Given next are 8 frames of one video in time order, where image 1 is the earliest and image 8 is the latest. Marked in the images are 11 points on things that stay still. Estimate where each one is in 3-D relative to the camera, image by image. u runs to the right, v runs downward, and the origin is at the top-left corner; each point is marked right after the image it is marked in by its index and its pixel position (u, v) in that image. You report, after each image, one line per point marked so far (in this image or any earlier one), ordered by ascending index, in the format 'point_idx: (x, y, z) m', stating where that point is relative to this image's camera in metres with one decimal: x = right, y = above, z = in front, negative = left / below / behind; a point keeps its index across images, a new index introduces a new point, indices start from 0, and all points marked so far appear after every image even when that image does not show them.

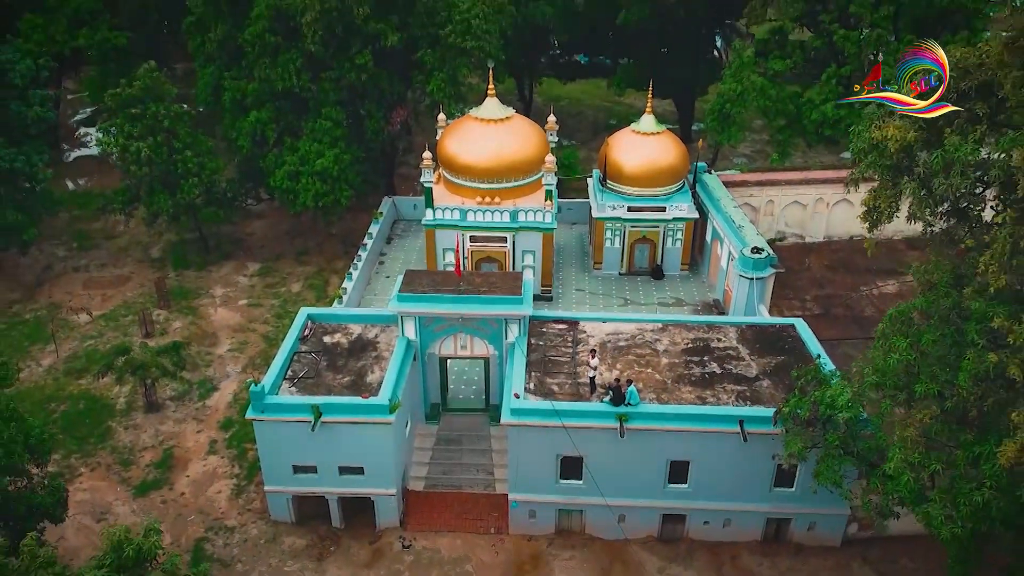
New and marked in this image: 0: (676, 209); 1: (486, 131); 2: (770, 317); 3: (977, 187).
0: (+3.6, +1.7, +17.6) m
1: (-0.5, +3.2, +16.5) m
2: (+4.4, -0.5, +13.8) m
3: (+4.1, +1.0, +7.3) m
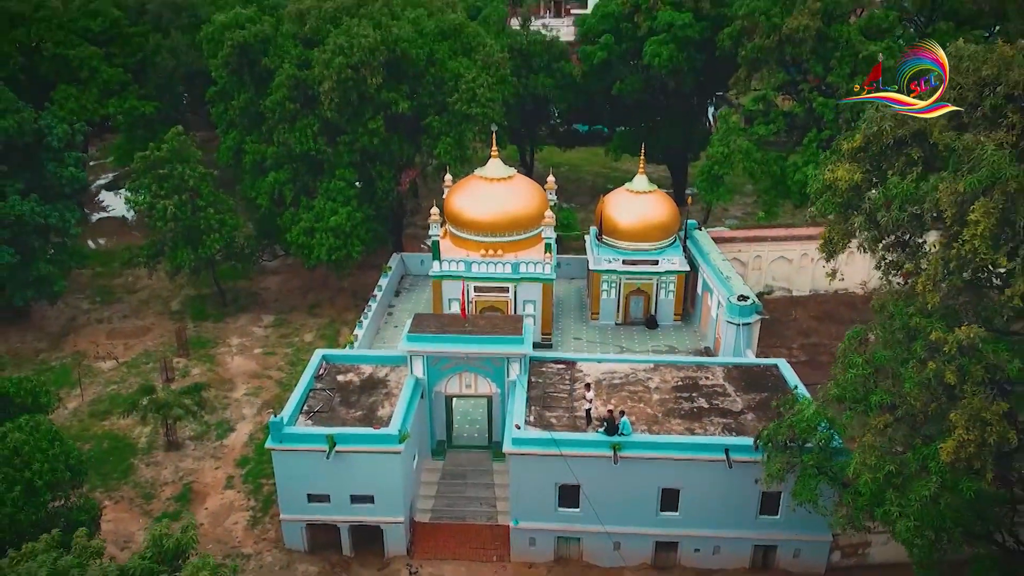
0: (+3.6, +0.6, +18.7) m
1: (-0.5, +2.2, +17.8) m
2: (+4.4, -1.3, +14.8) m
3: (+4.1, +0.7, +8.4) m
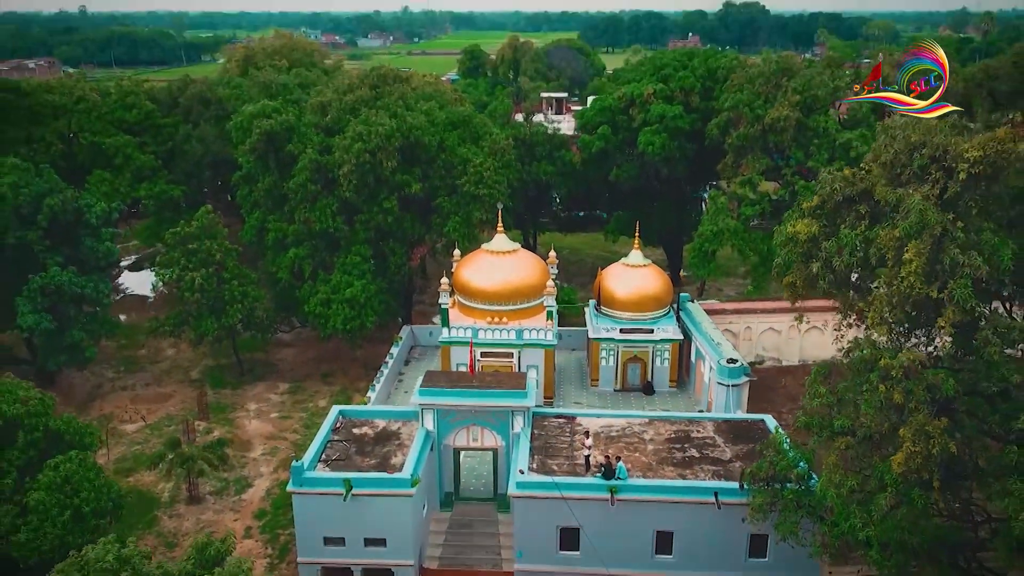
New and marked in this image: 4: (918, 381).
0: (+3.7, -1.0, +19.9) m
1: (-0.4, +0.6, +19.2) m
2: (+4.5, -2.4, +15.8) m
3: (+4.1, +0.3, +9.7) m
4: (+4.4, -1.0, +8.9) m
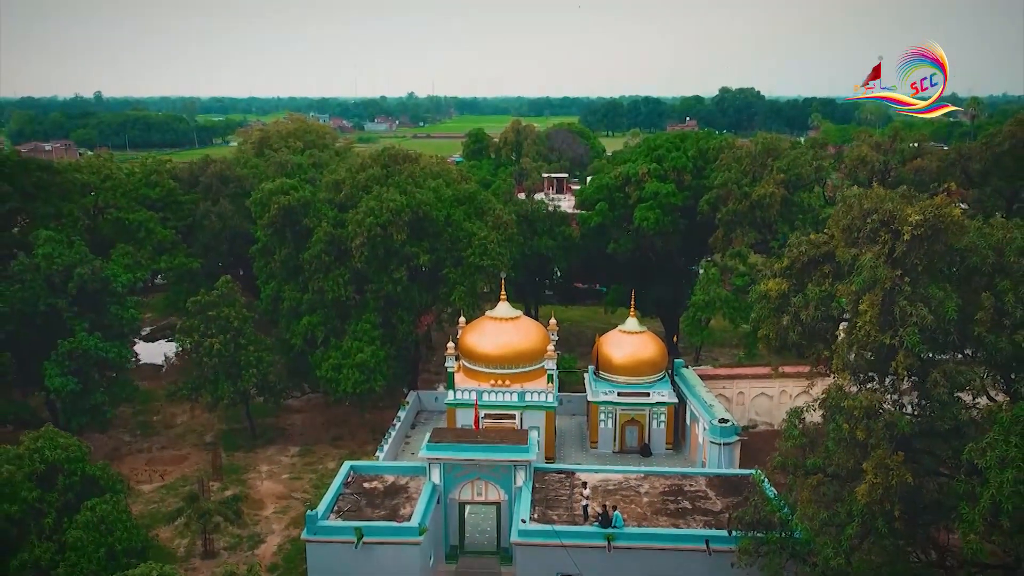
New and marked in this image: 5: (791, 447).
0: (+3.8, -2.7, +20.9) m
1: (-0.3, -1.0, +20.3) m
2: (+4.5, -3.7, +16.6) m
3: (+4.2, -0.4, +10.8) m
4: (+4.4, -1.6, +9.9) m
5: (+4.0, -2.2, +11.8) m
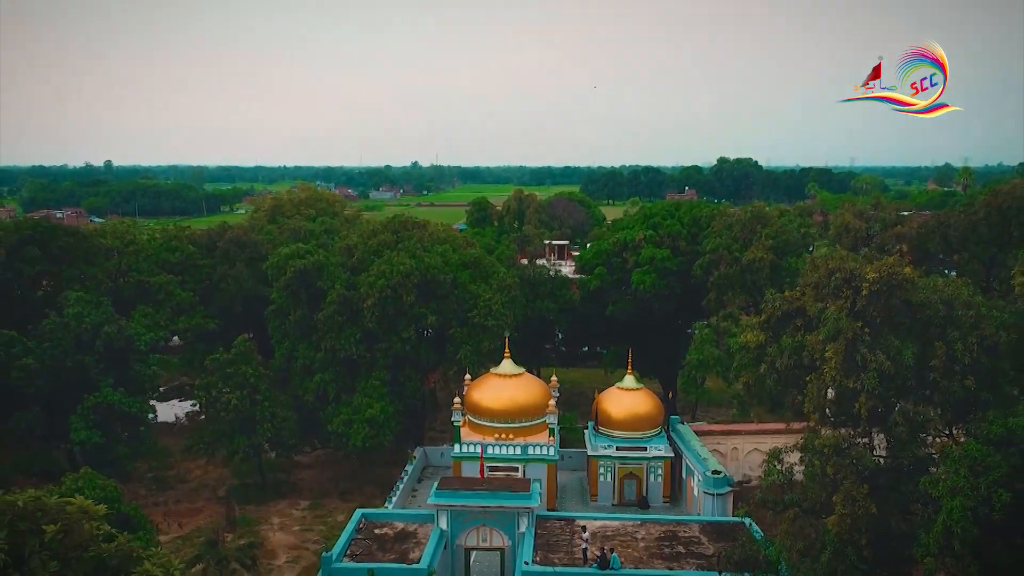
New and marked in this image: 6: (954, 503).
0: (+3.8, -4.3, +21.8) m
1: (-0.3, -2.5, +21.4) m
2: (+4.6, -4.9, +17.5) m
3: (+4.2, -1.1, +12.0) m
4: (+4.5, -2.2, +11.0) m
5: (+4.1, -3.1, +12.9) m
6: (+5.2, -2.5, +9.6) m
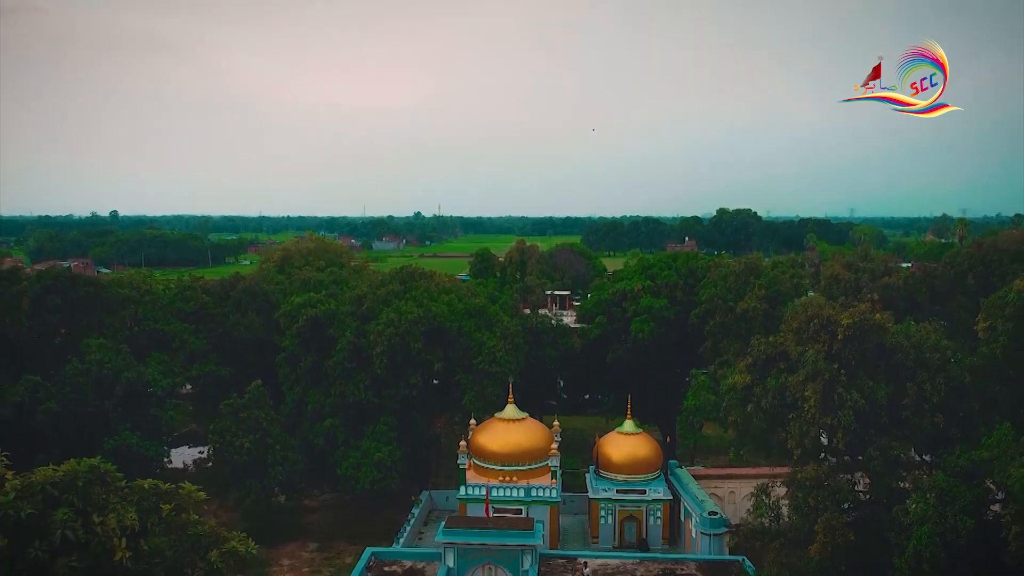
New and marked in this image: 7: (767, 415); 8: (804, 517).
0: (+3.9, -5.6, +22.6) m
1: (-0.1, -3.8, +22.3) m
2: (+4.7, -6.0, +18.2) m
3: (+4.3, -1.9, +12.9) m
4: (+4.6, -2.9, +11.8) m
5: (+4.1, -3.8, +13.7) m
6: (+5.2, -3.1, +10.4) m
7: (+4.7, -2.3, +15.0) m
8: (+4.2, -3.4, +11.9) m
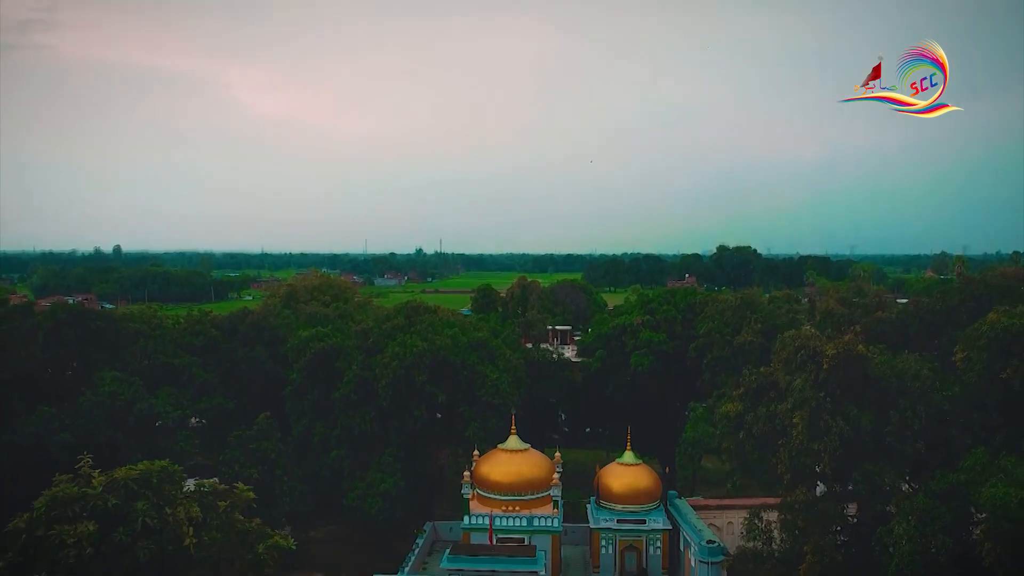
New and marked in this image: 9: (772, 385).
0: (+4.0, -6.6, +23.0) m
1: (-0.1, -4.7, +22.9) m
2: (+4.7, -6.8, +18.7) m
3: (+4.4, -2.4, +13.6) m
4: (+4.6, -3.4, +12.5) m
5: (+4.2, -4.4, +14.3) m
6: (+5.3, -3.5, +11.0) m
7: (+4.7, -3.0, +15.6) m
8: (+4.3, -3.9, +12.5) m
9: (+5.1, -1.9, +16.1) m
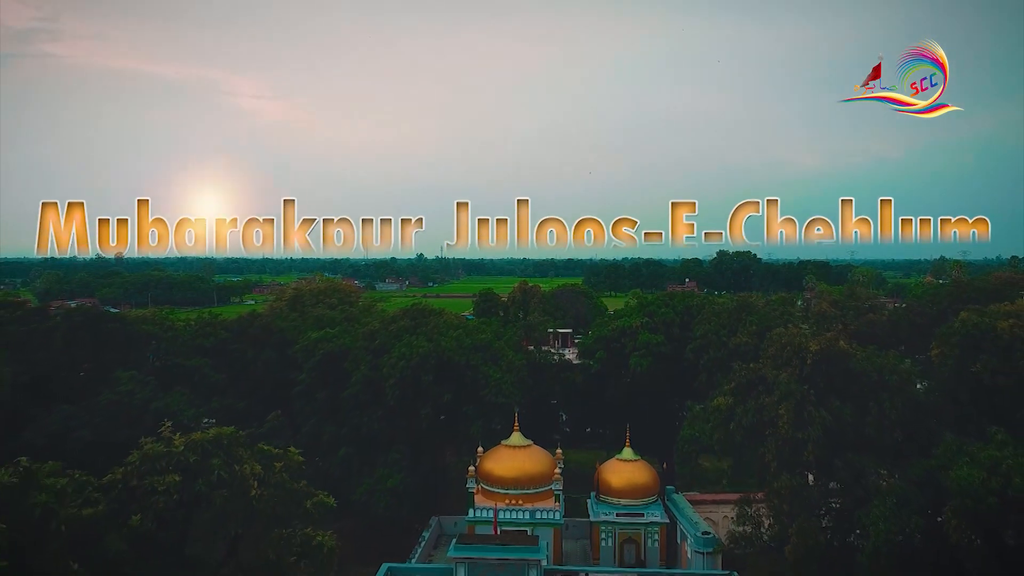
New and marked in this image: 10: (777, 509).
0: (+4.1, -6.6, +23.9) m
1: (0.0, -4.8, +23.8) m
2: (+4.8, -6.8, +19.6) m
3: (+4.5, -2.4, +14.5) m
4: (+4.7, -3.4, +13.4) m
5: (+4.3, -4.4, +15.1) m
6: (+5.4, -3.5, +11.9) m
7: (+4.8, -3.0, +16.6) m
8: (+4.4, -3.9, +13.4) m
9: (+5.2, -2.0, +17.0) m
10: (+4.3, -3.7, +13.6) m
